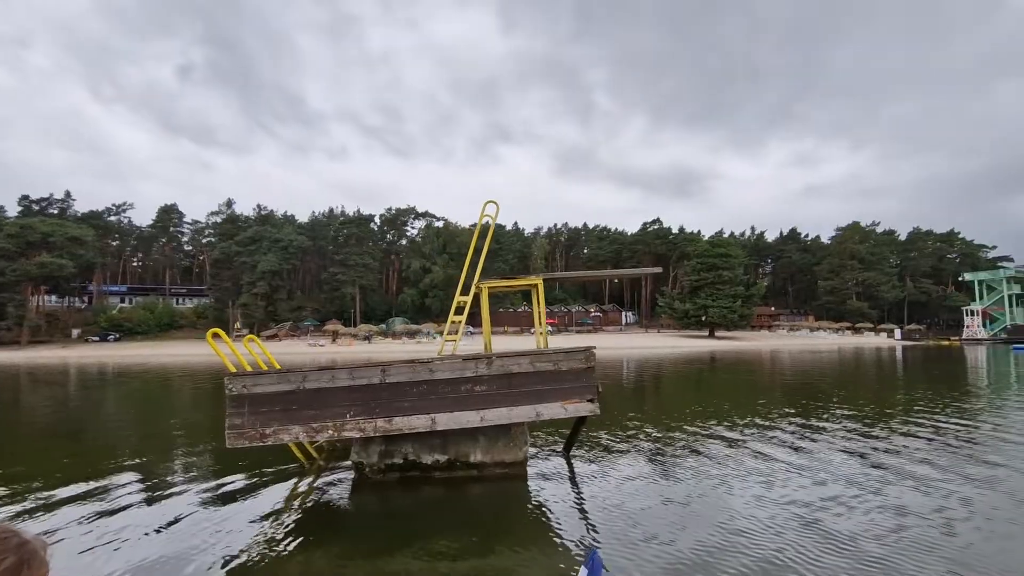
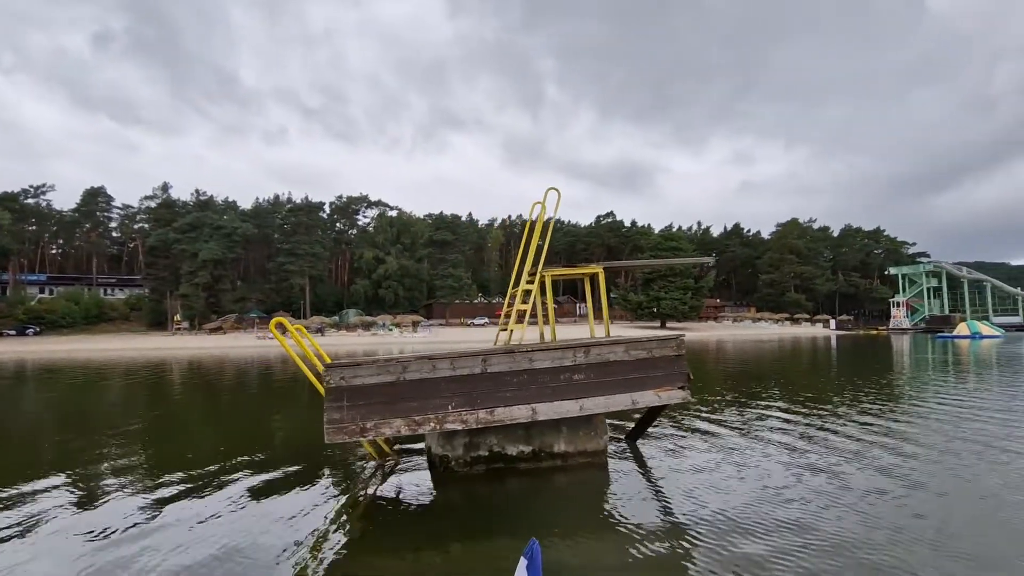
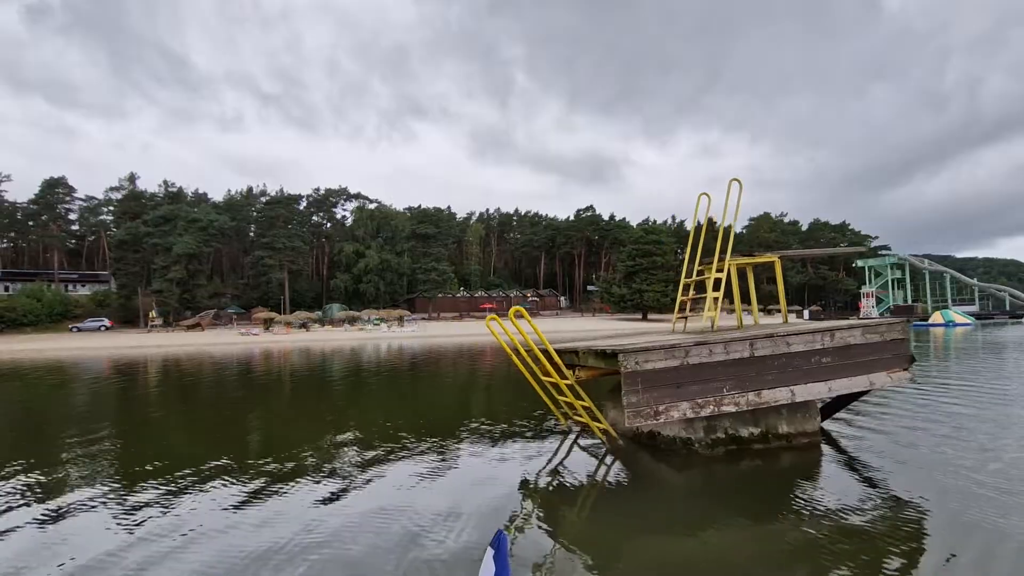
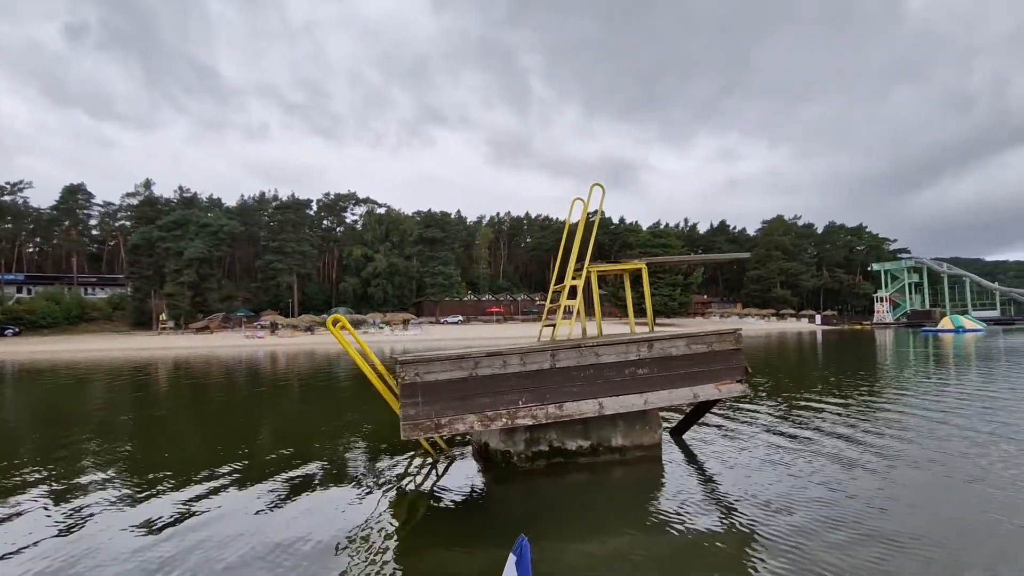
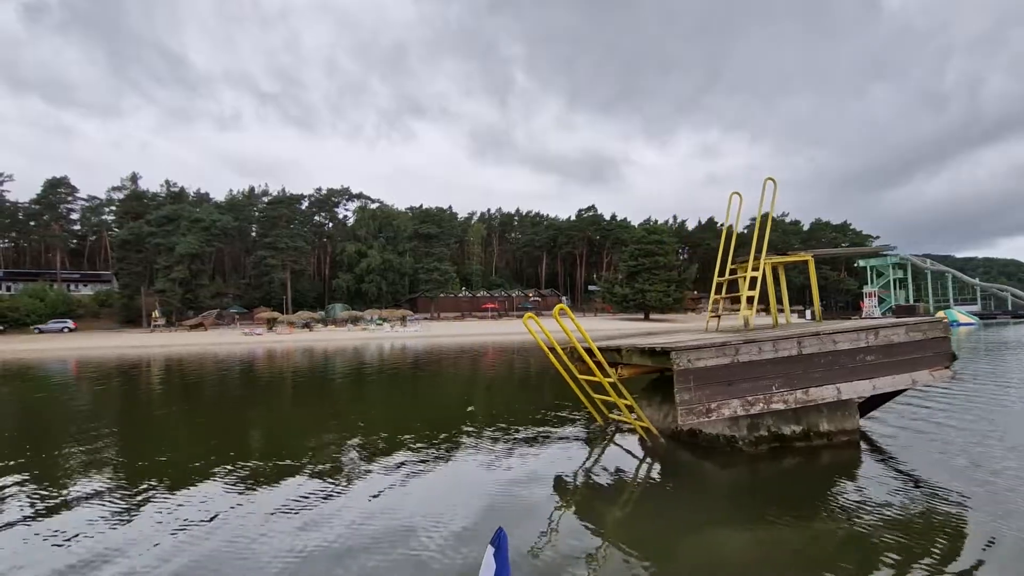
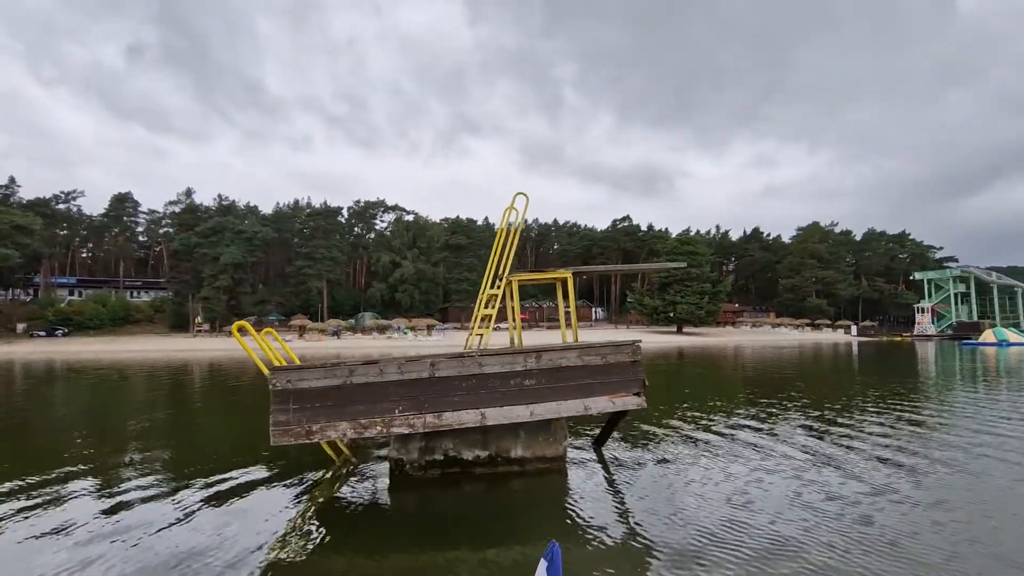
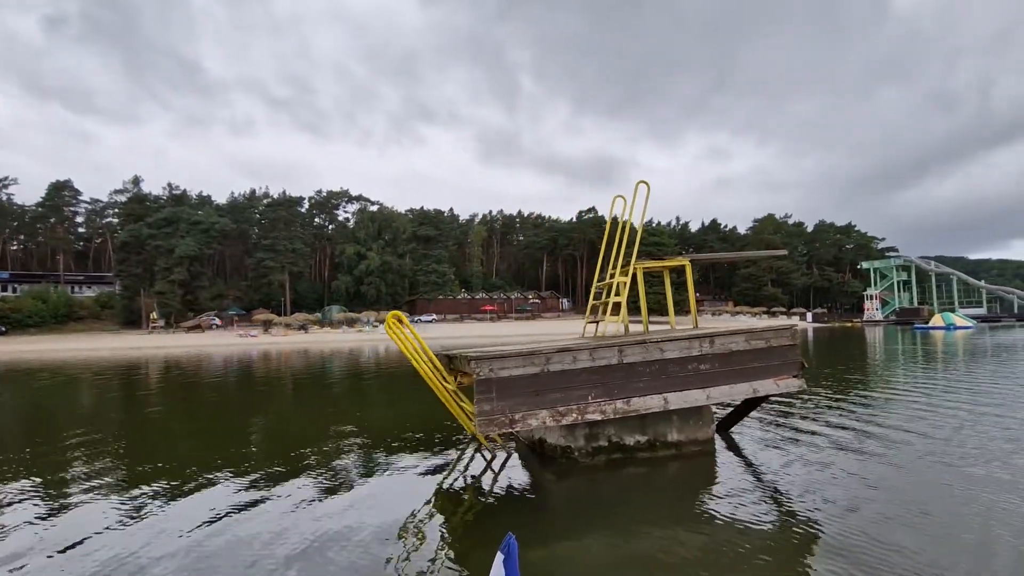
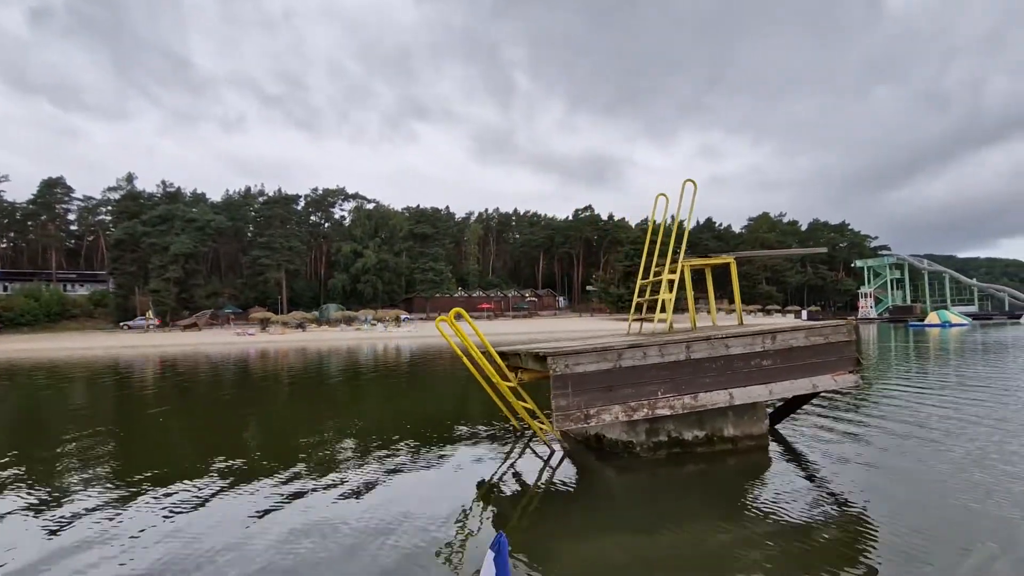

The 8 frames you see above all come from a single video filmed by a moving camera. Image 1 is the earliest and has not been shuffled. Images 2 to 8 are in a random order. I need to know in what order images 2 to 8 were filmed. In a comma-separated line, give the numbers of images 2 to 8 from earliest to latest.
6, 2, 4, 7, 8, 3, 5
